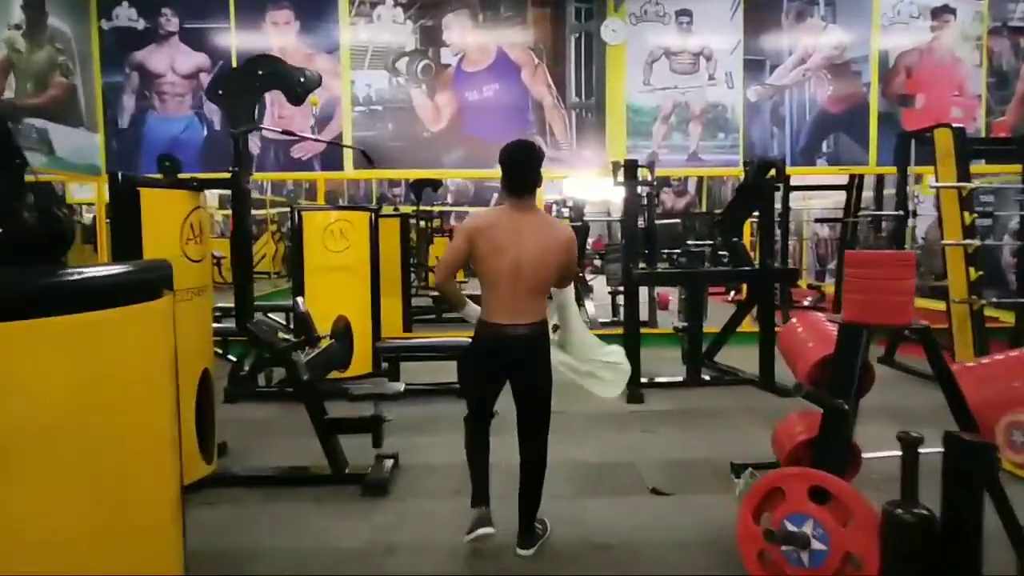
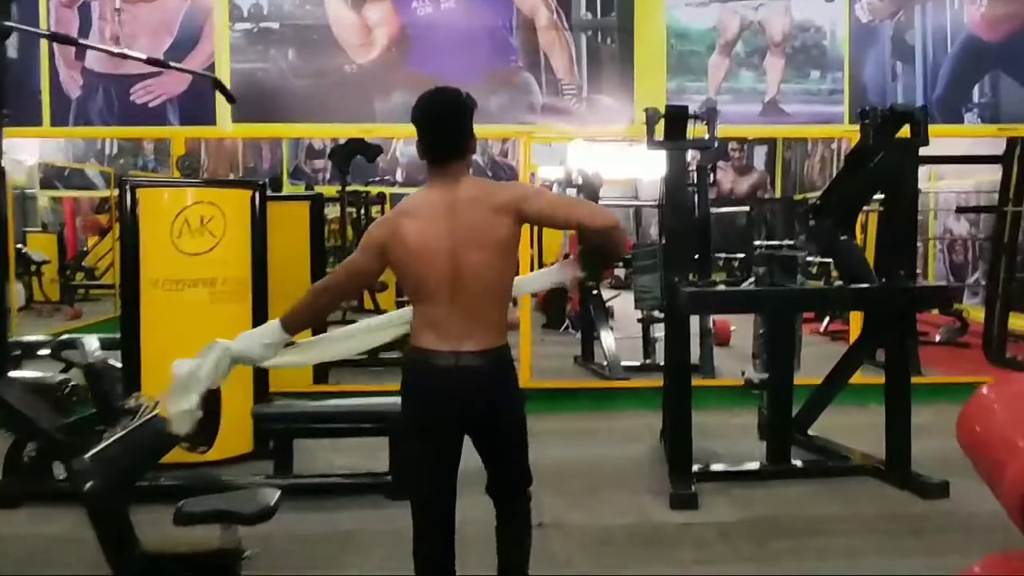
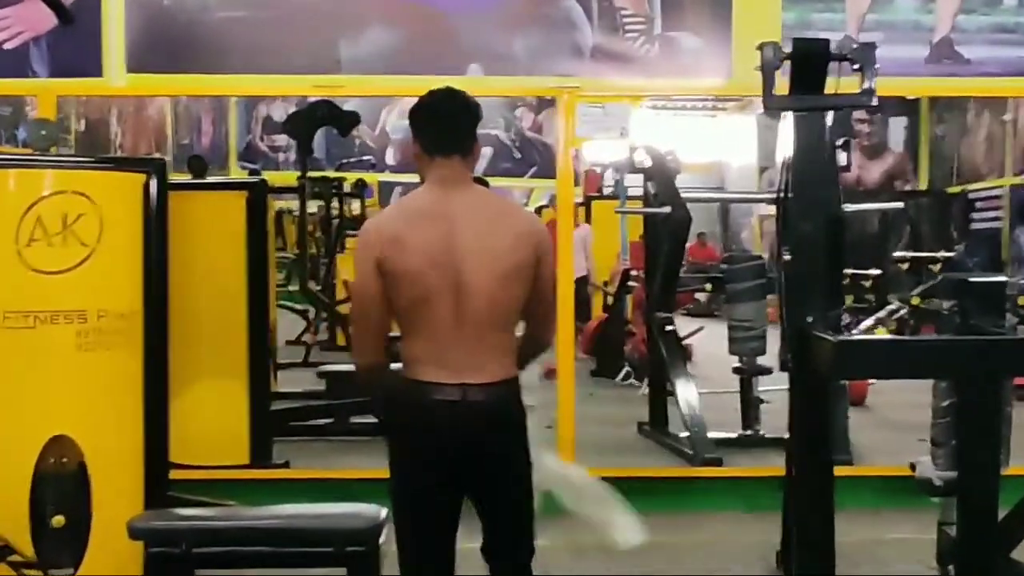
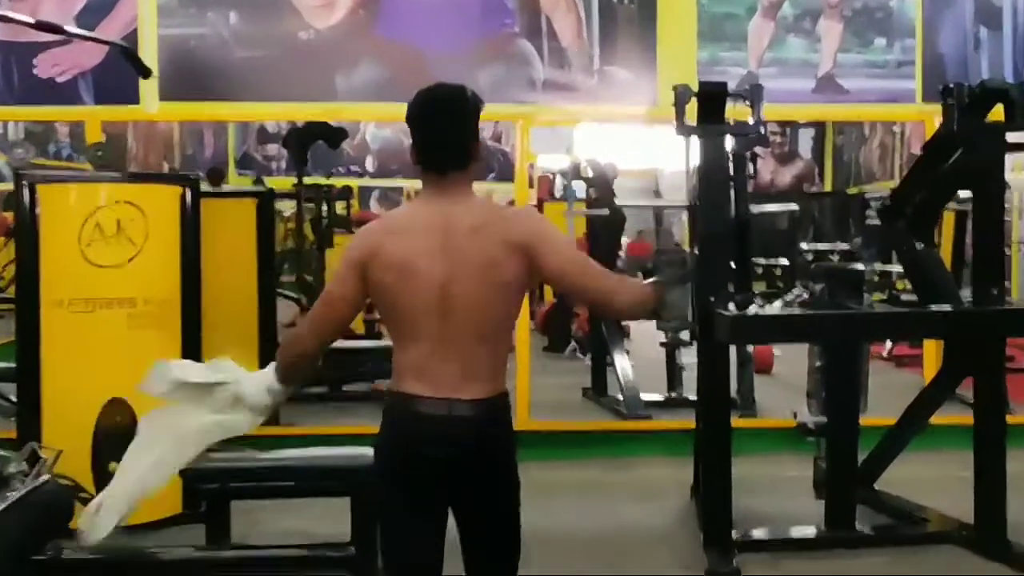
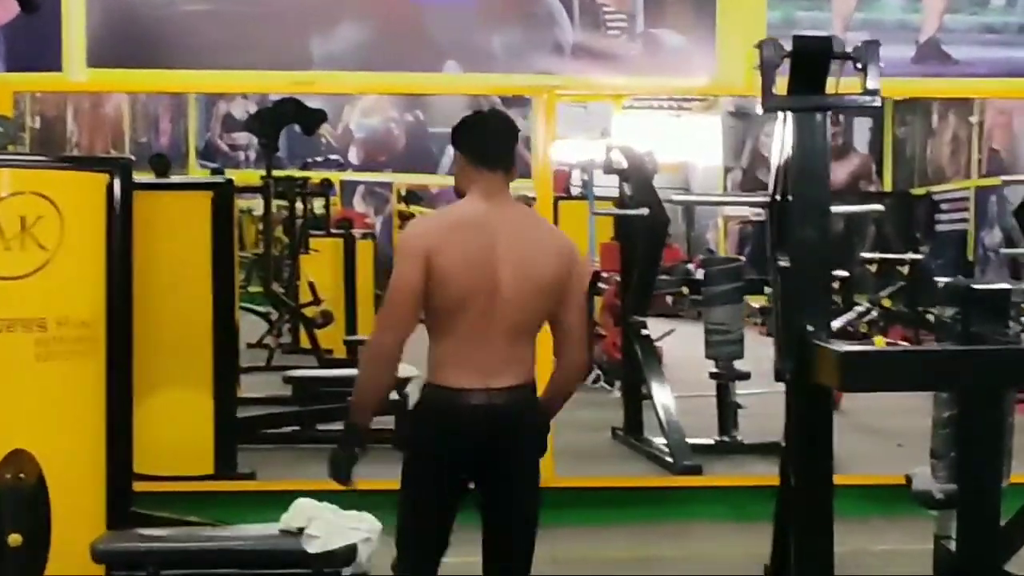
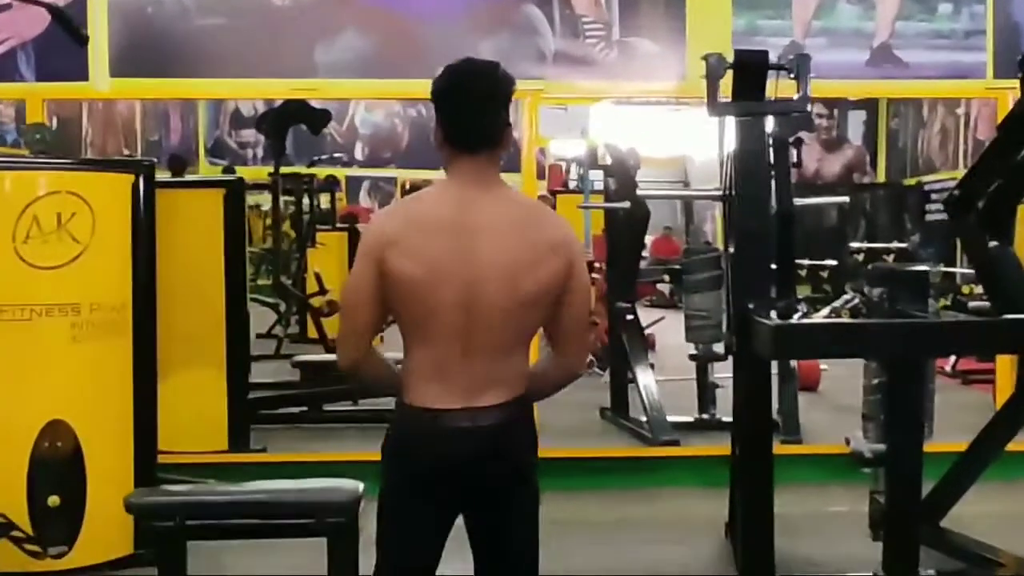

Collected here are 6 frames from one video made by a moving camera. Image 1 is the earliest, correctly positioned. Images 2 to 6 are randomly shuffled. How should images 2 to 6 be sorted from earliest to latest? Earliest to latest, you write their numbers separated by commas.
2, 4, 6, 3, 5
